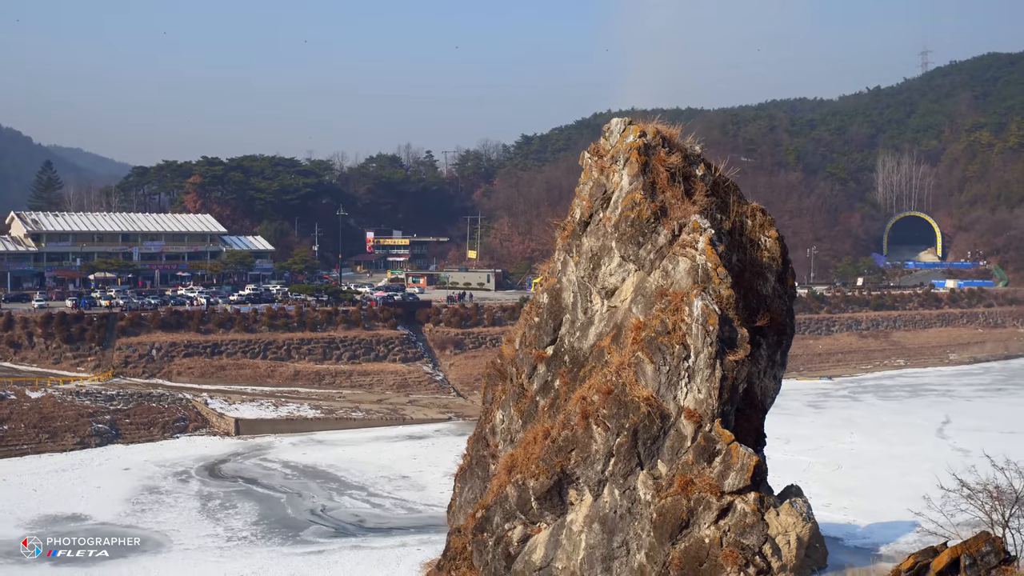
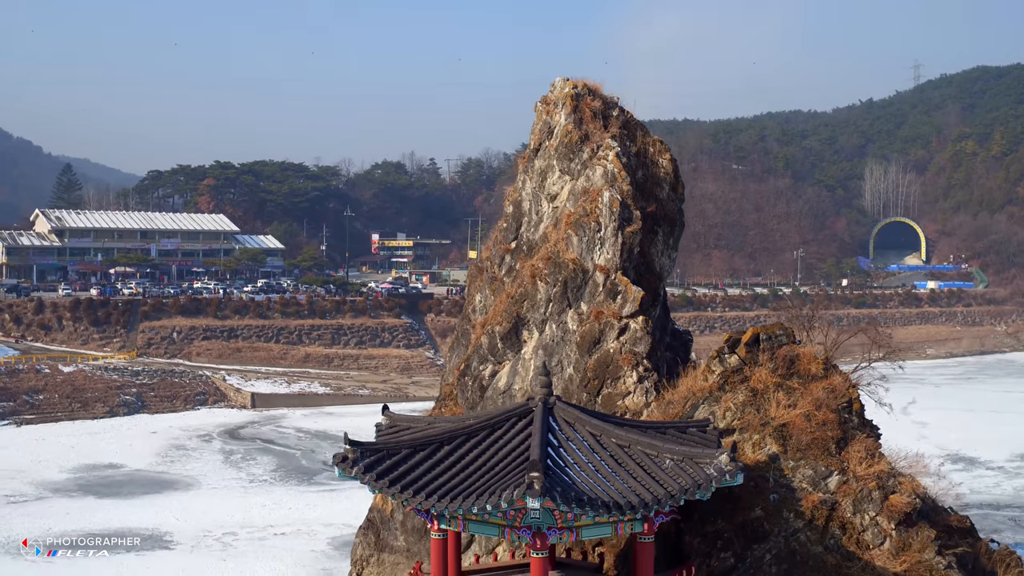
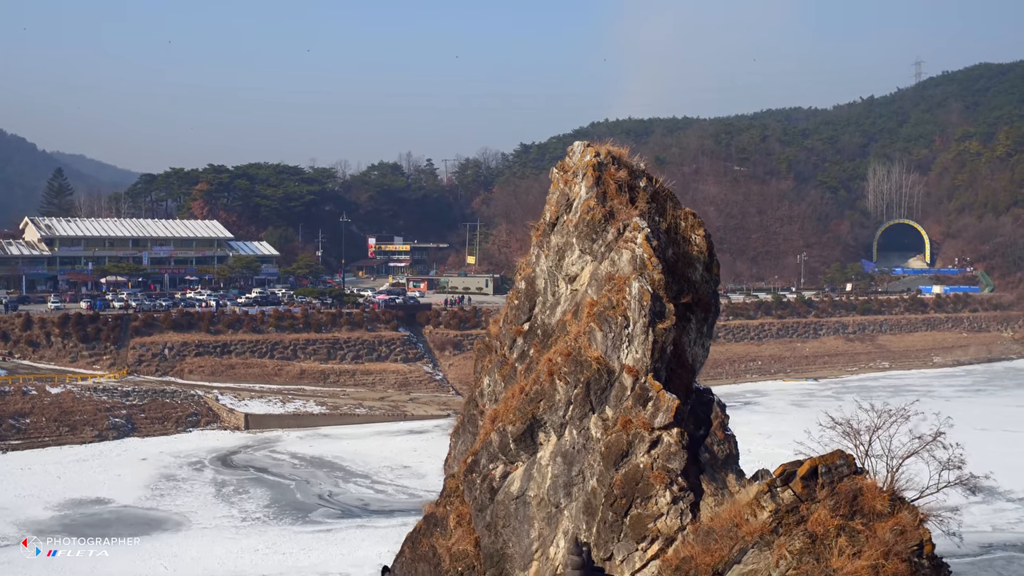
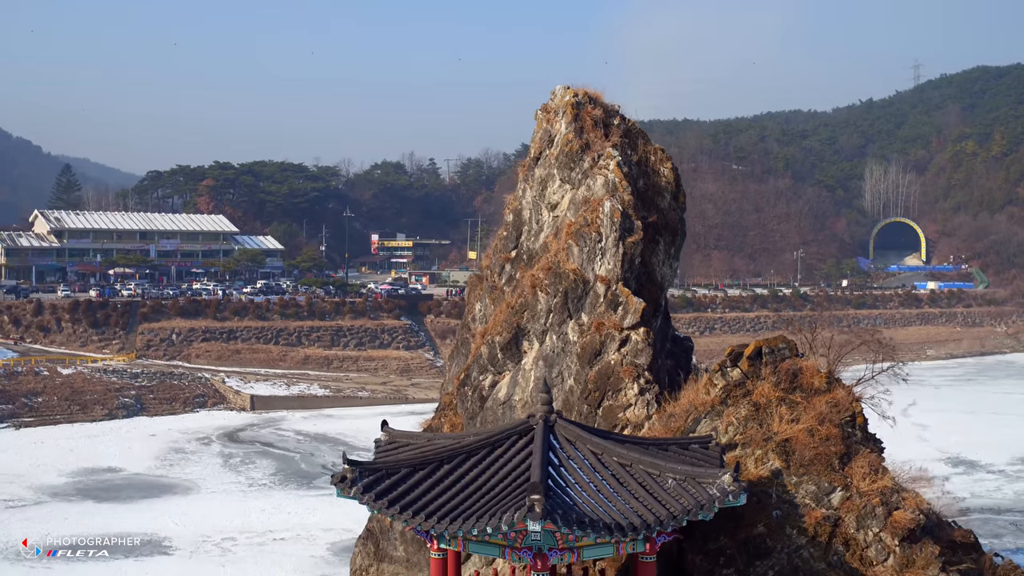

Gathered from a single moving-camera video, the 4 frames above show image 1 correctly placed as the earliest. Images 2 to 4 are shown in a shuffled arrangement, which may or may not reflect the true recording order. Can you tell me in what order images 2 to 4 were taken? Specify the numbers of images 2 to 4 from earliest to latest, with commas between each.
3, 4, 2
